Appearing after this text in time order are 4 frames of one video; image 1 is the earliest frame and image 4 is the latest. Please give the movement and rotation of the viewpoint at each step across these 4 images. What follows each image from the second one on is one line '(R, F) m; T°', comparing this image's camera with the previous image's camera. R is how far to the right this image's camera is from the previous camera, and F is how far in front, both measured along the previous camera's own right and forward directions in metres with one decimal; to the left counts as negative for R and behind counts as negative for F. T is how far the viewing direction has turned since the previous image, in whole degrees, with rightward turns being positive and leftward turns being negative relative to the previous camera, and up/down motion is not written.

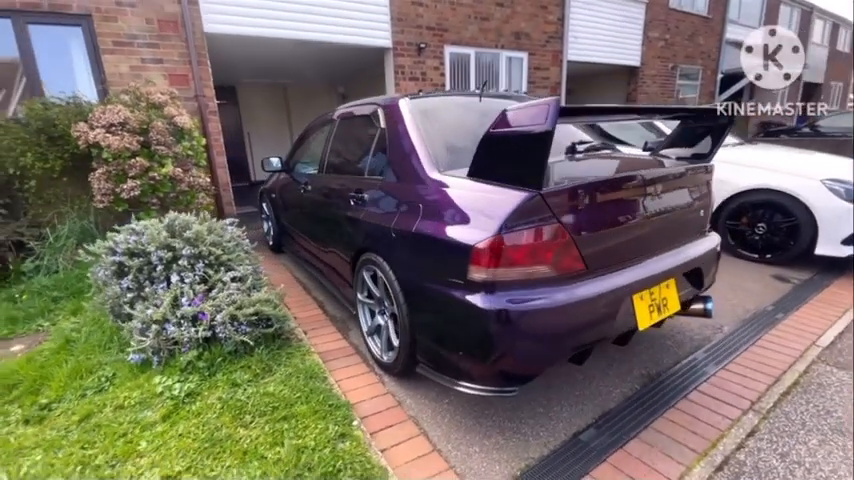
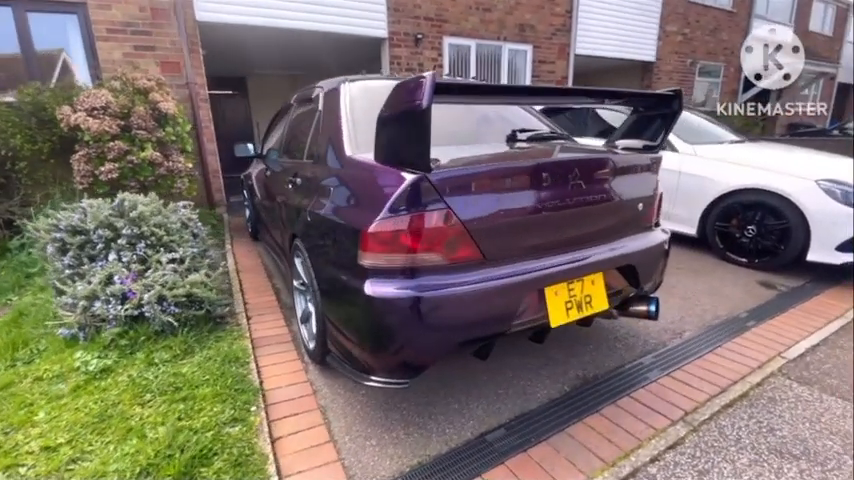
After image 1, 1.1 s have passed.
(+0.5, +0.1) m; -3°
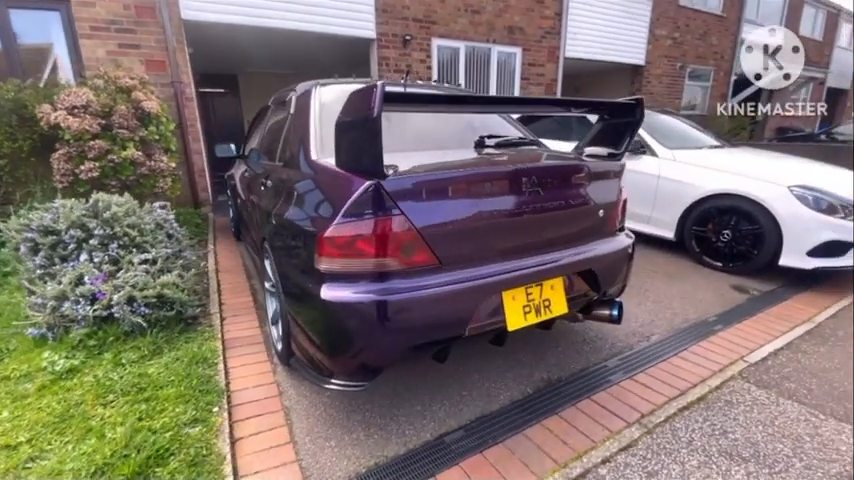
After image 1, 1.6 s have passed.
(+0.2, 0.0) m; +1°
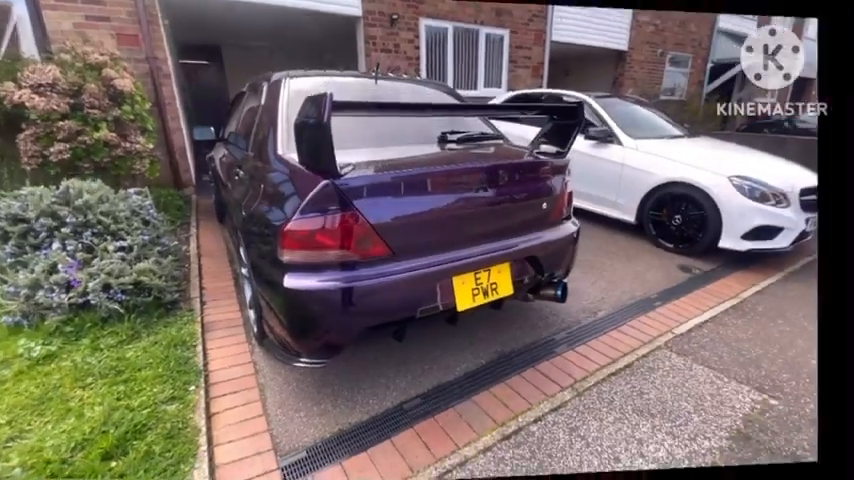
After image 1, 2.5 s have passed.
(+0.1, -0.2) m; +1°
